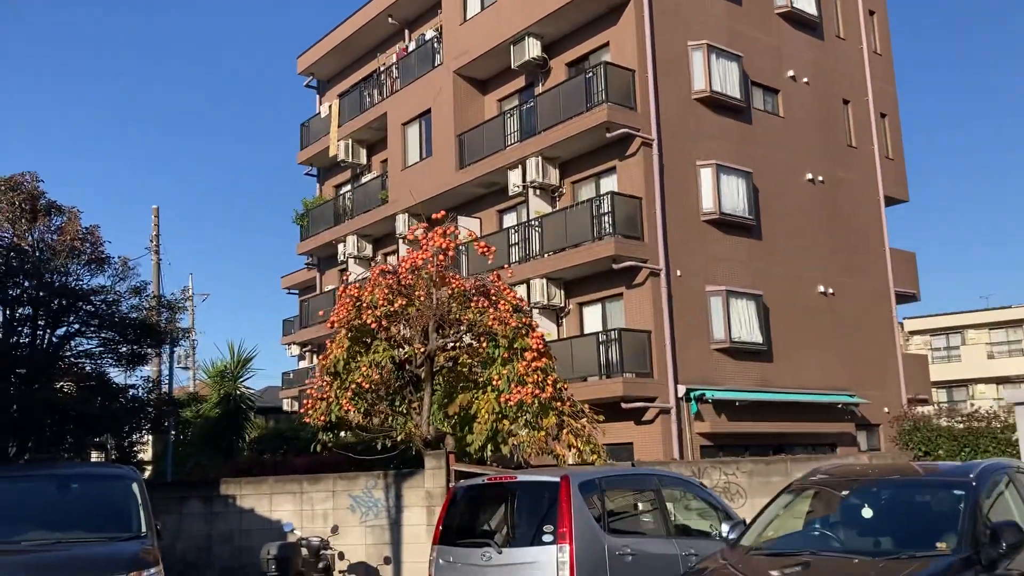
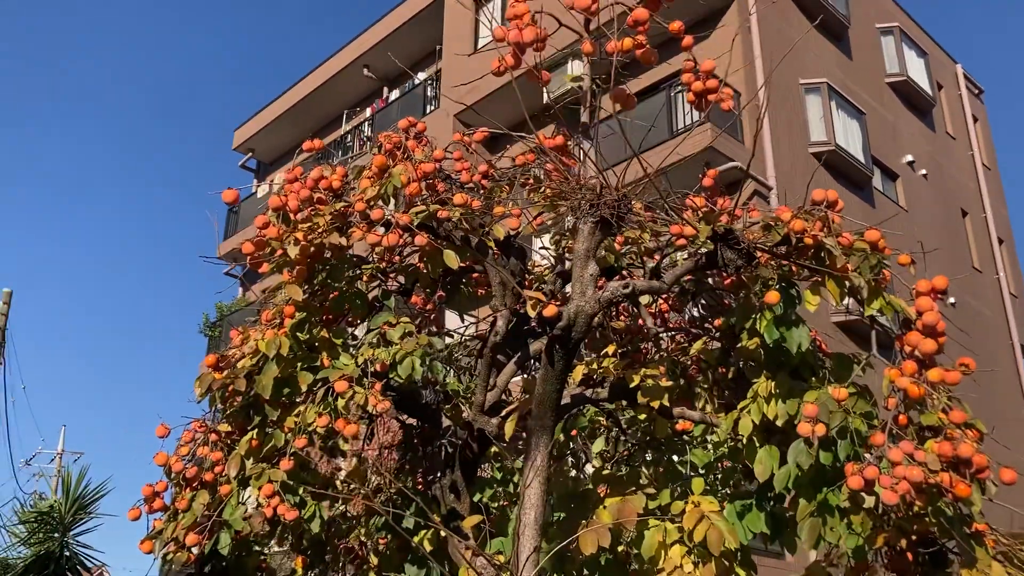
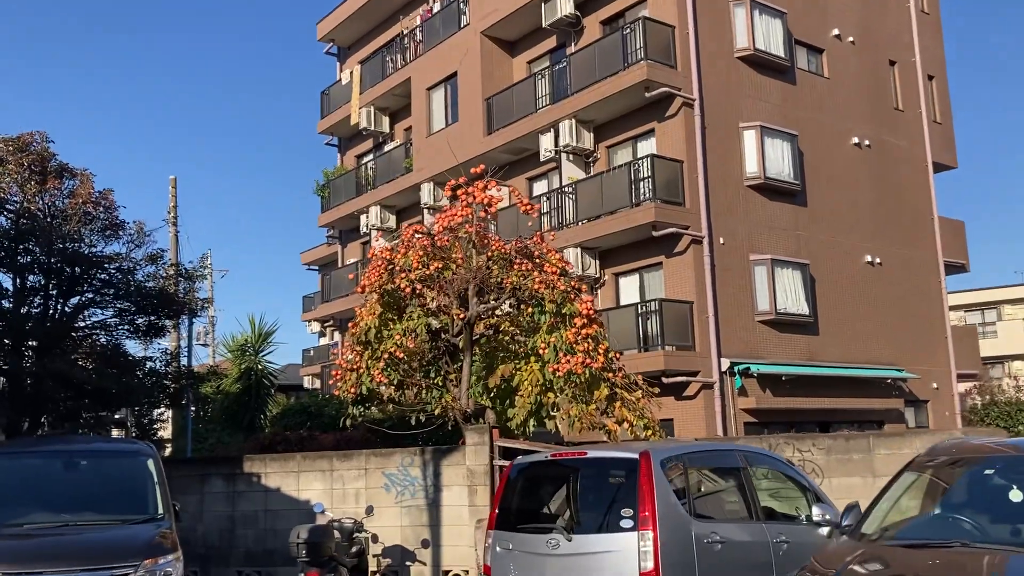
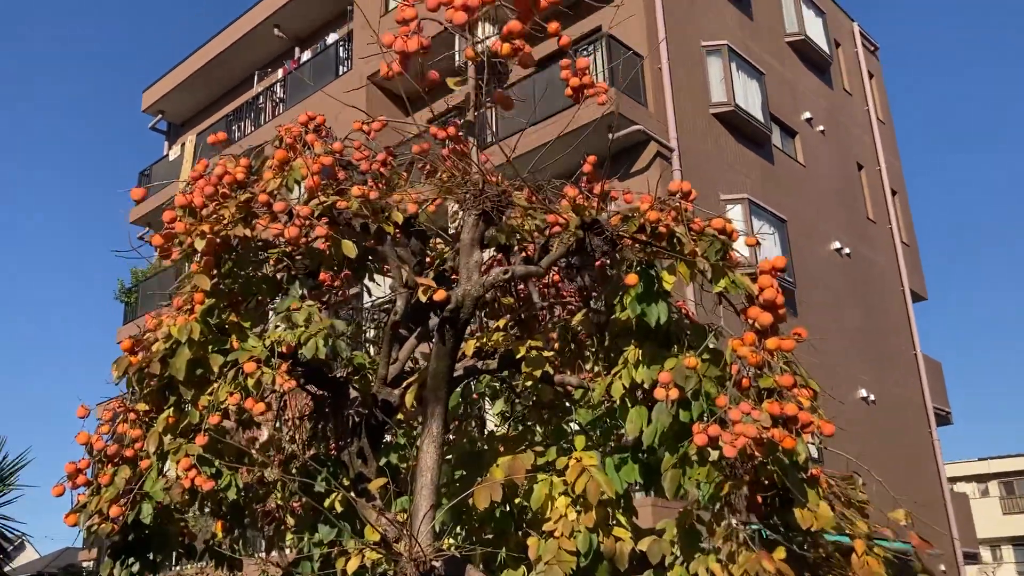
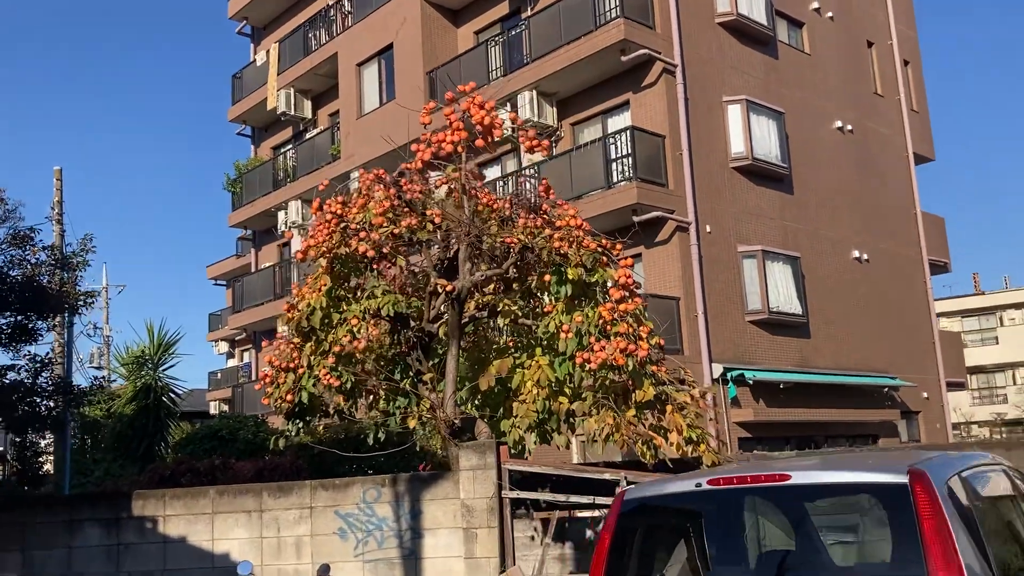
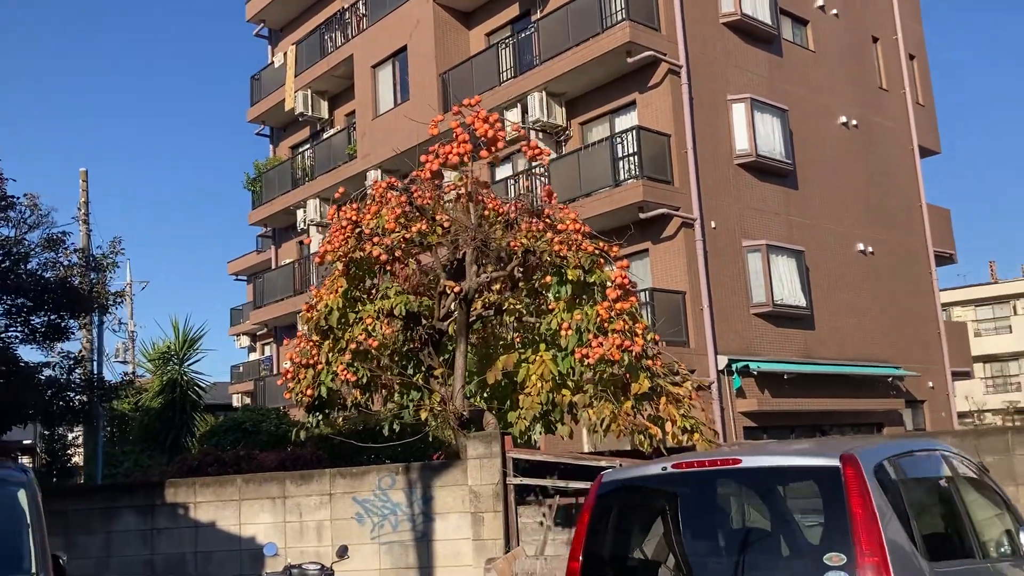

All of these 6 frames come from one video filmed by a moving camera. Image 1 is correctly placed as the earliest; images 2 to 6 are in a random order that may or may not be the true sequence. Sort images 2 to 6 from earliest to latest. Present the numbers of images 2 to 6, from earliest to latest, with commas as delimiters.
3, 6, 5, 4, 2
